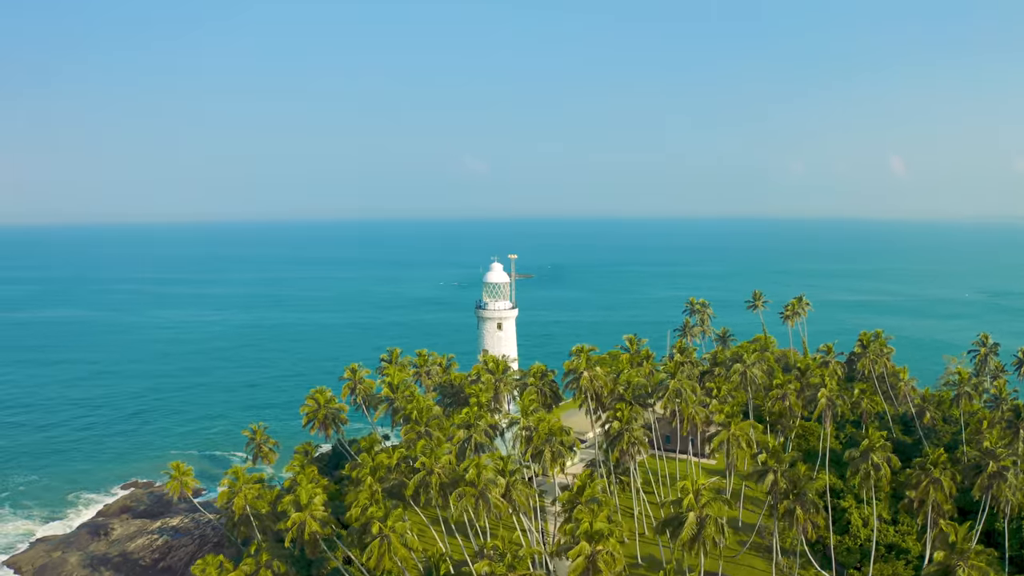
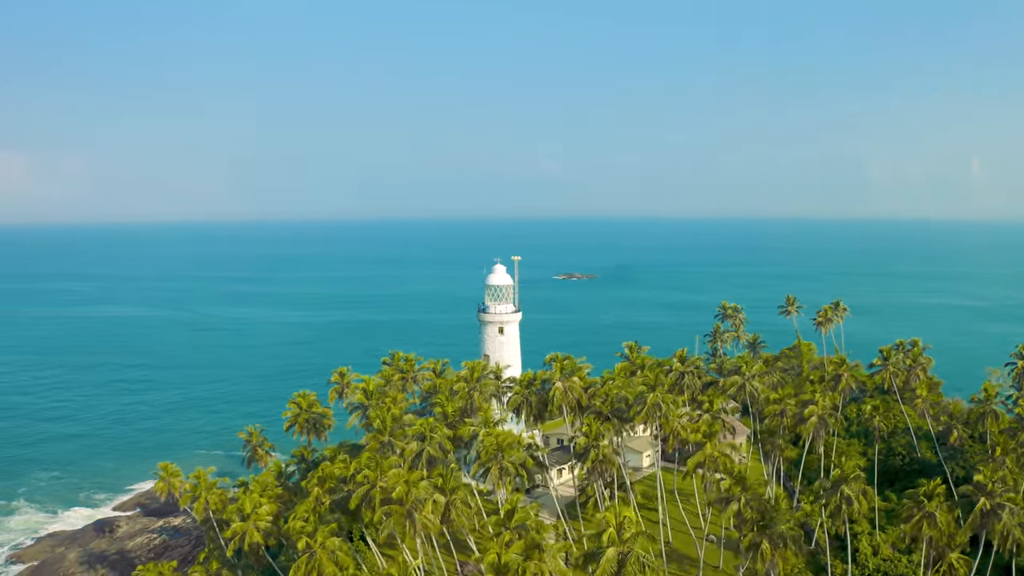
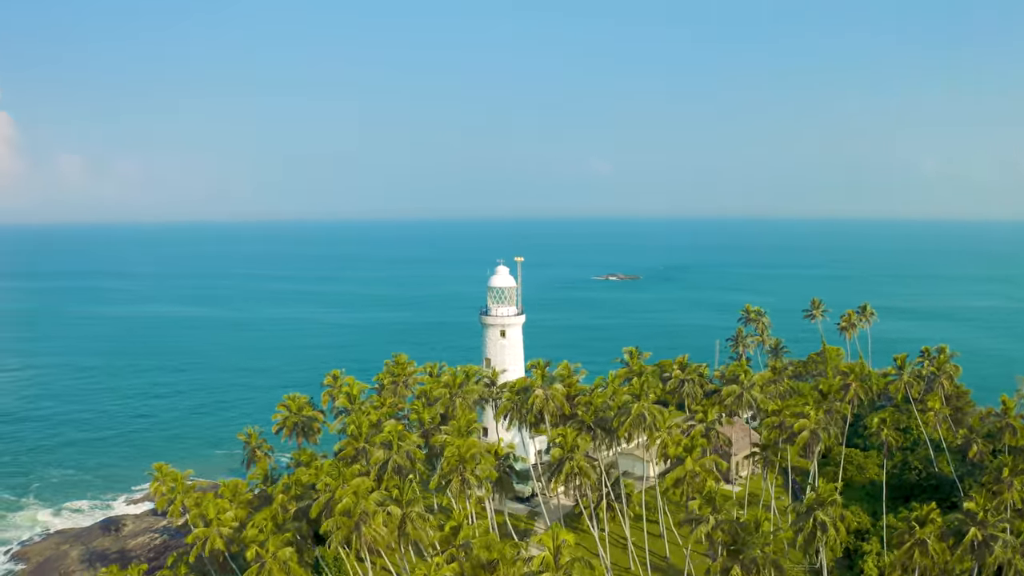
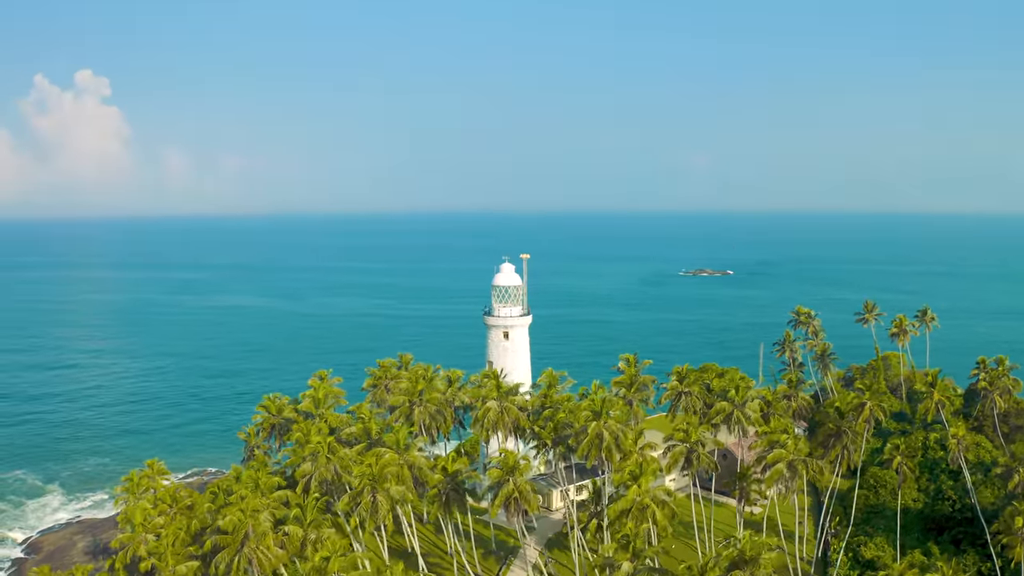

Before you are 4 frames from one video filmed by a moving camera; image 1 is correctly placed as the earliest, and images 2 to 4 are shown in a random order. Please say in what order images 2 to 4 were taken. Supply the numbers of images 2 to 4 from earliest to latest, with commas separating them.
2, 3, 4
